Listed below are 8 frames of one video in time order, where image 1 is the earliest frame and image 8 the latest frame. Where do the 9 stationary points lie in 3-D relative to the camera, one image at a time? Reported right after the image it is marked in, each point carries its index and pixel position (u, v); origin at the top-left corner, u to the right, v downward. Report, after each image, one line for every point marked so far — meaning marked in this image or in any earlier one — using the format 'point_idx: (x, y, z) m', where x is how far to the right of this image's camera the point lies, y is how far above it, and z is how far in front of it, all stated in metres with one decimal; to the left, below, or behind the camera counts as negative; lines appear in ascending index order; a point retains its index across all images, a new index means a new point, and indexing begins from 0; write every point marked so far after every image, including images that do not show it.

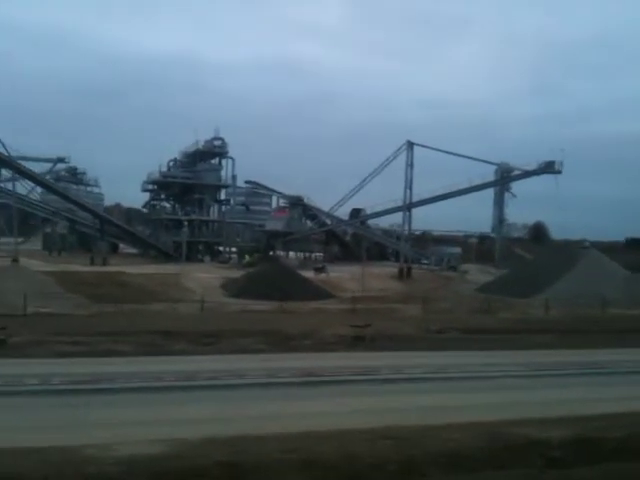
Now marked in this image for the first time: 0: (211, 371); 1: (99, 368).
0: (-2.6, -3.2, +17.6) m
1: (-5.2, -3.1, +17.3) m
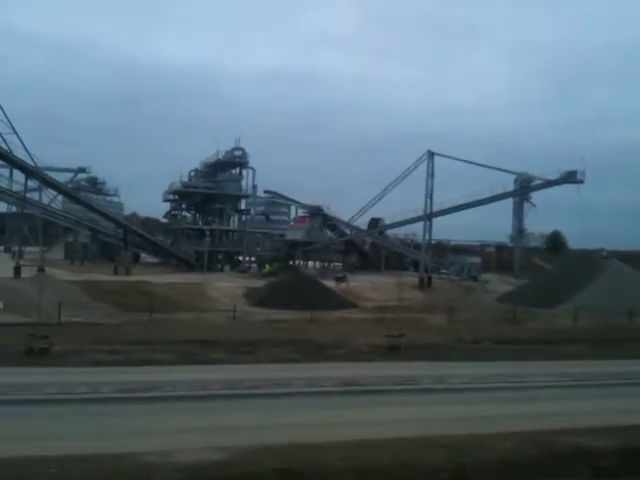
0: (-1.6, -3.5, +17.9) m
1: (-4.2, -3.4, +17.6) m
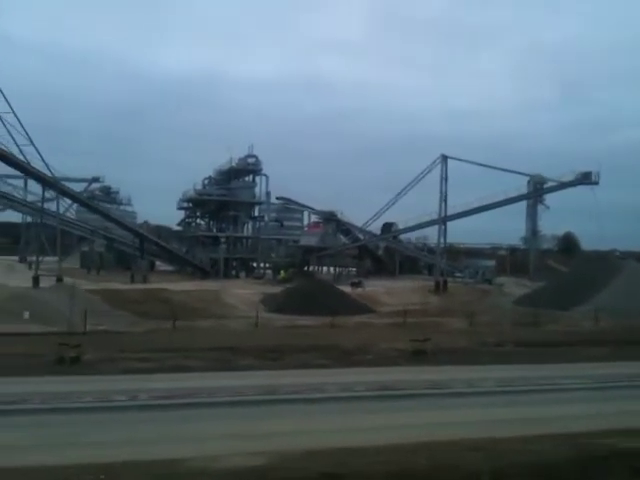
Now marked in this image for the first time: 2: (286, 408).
0: (-0.8, -3.7, +18.0) m
1: (-3.4, -3.6, +17.8) m
2: (-0.8, -3.8, +16.1) m
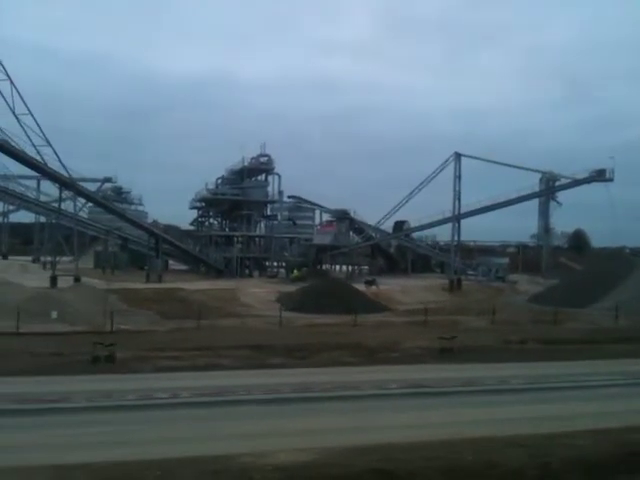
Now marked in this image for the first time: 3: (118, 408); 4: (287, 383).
0: (+0.1, -3.7, +18.3) m
1: (-2.5, -3.6, +18.1) m
2: (+0.1, -3.8, +16.4) m
3: (-4.4, -3.6, +15.4) m
4: (-0.8, -3.6, +18.2) m
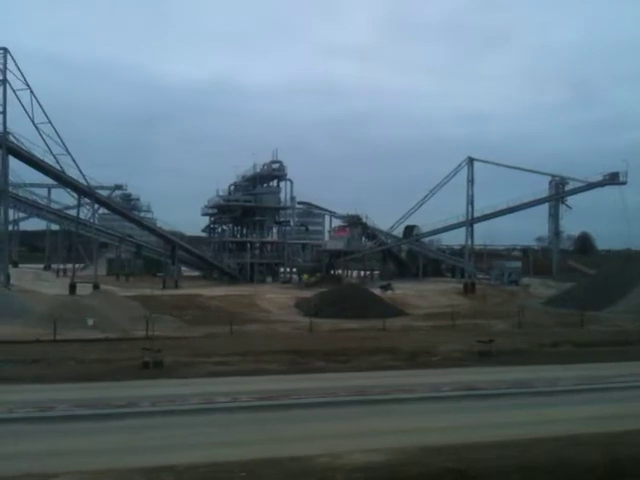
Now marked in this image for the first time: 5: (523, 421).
0: (+1.5, -3.8, +18.6) m
1: (-1.2, -3.7, +18.4) m
2: (+1.5, -3.9, +16.7) m
3: (-3.0, -3.8, +15.8) m
4: (+0.5, -3.8, +18.6) m
5: (+4.5, -4.0, +16.0) m
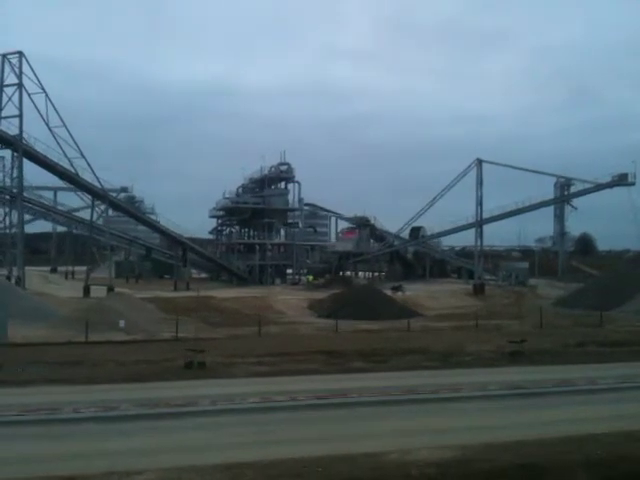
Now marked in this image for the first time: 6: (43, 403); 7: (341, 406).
0: (+2.8, -3.9, +19.0) m
1: (+0.1, -3.8, +18.8) m
2: (+2.7, -4.0, +17.1) m
3: (-1.7, -3.9, +16.2) m
4: (+1.8, -3.9, +19.0) m
5: (+5.8, -4.1, +16.4) m
6: (-6.5, -3.8, +16.8) m
7: (+0.5, -3.9, +16.9) m
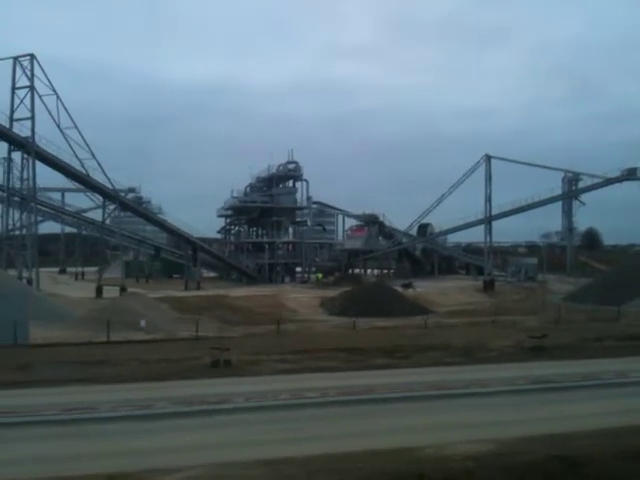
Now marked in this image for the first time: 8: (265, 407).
0: (+3.5, -3.8, +19.2) m
1: (+0.9, -3.8, +19.0) m
2: (+3.5, -3.9, +17.3) m
3: (-1.0, -3.8, +16.4) m
4: (+2.6, -3.8, +19.2) m
5: (+6.6, -4.0, +16.6) m
6: (-5.7, -3.9, +17.0) m
7: (+1.2, -3.8, +17.1) m
8: (-1.3, -3.8, +16.3) m
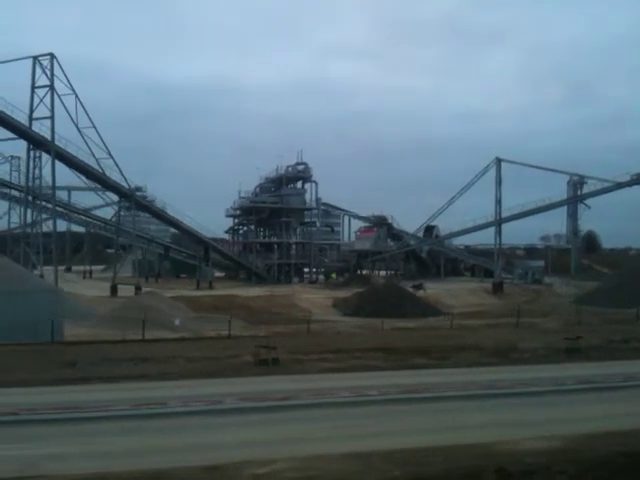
0: (+5.0, -3.9, +19.7) m
1: (+2.3, -3.8, +19.6) m
2: (+5.0, -4.0, +17.9) m
3: (+0.5, -3.9, +16.9) m
4: (+4.0, -3.9, +19.7) m
5: (+8.0, -4.1, +17.2) m
6: (-4.2, -3.9, +17.5) m
7: (+2.7, -3.9, +17.6) m
8: (+0.2, -3.9, +16.9) m
